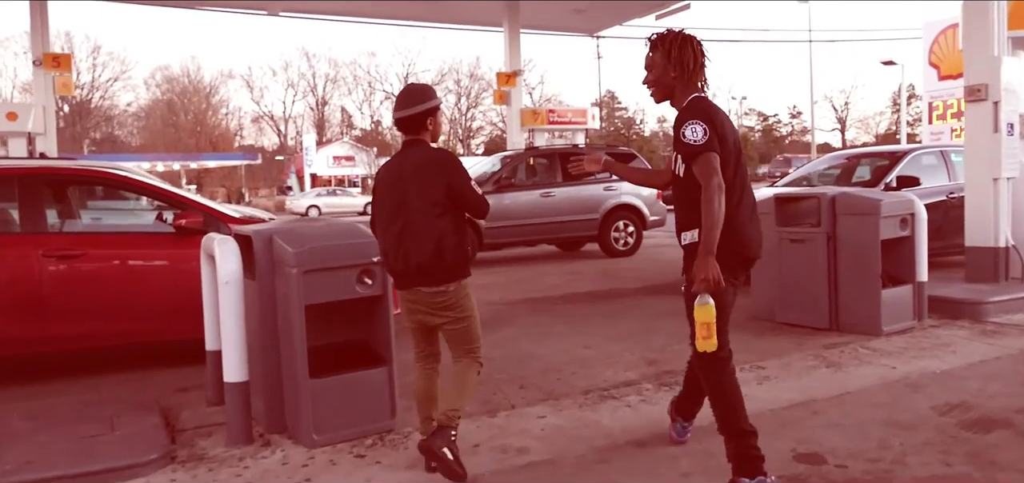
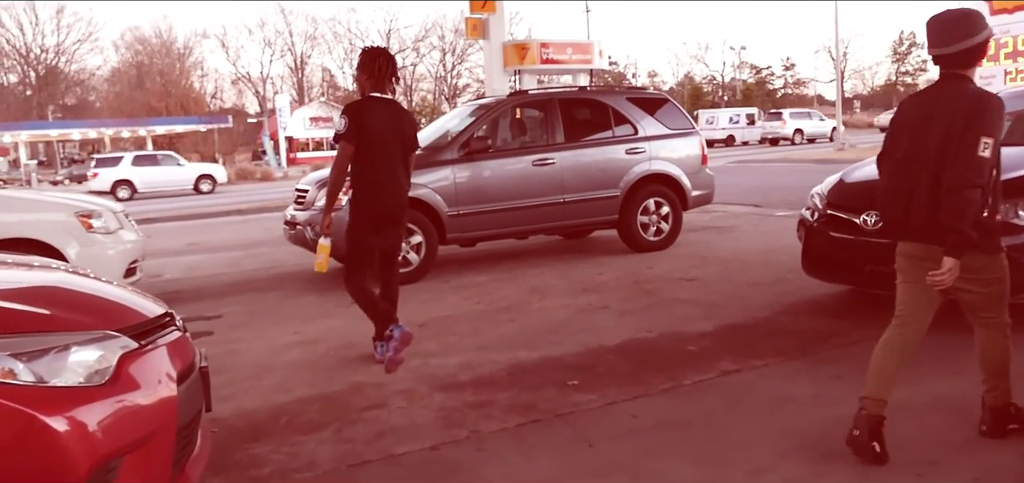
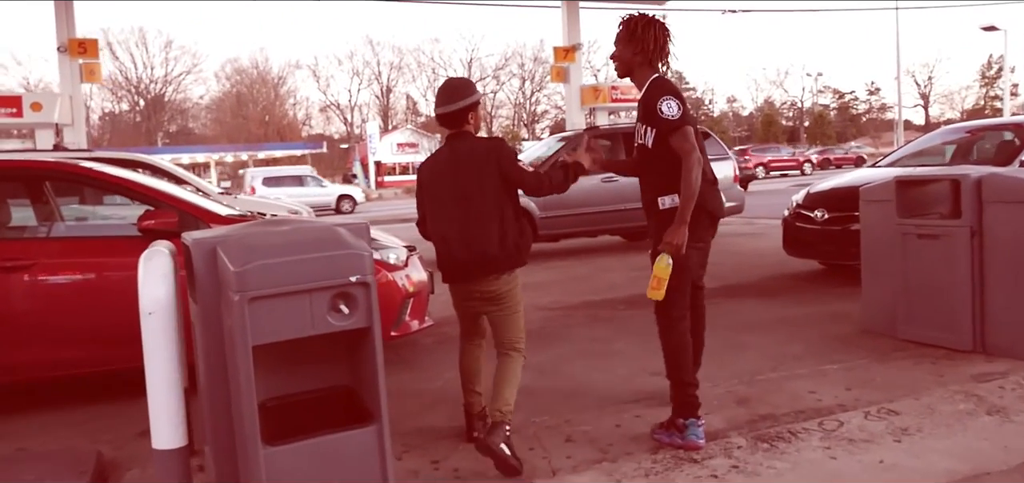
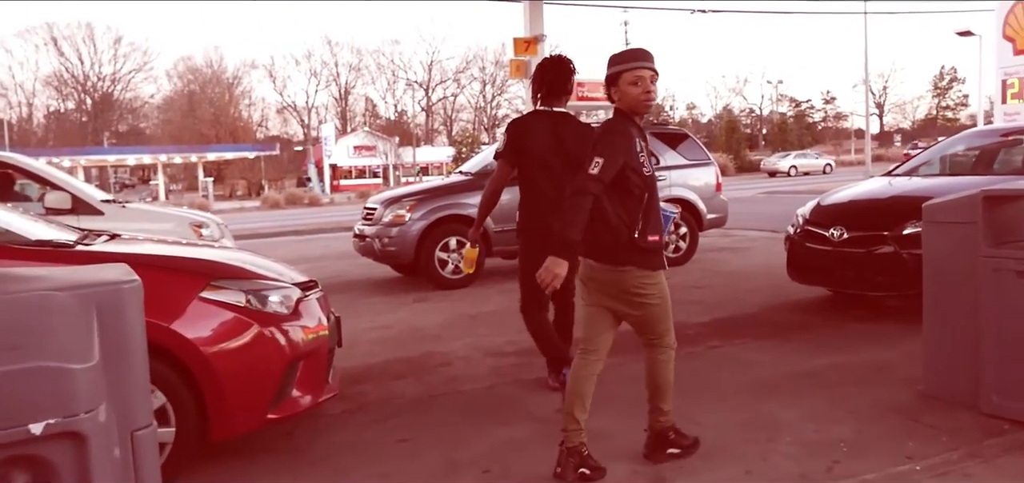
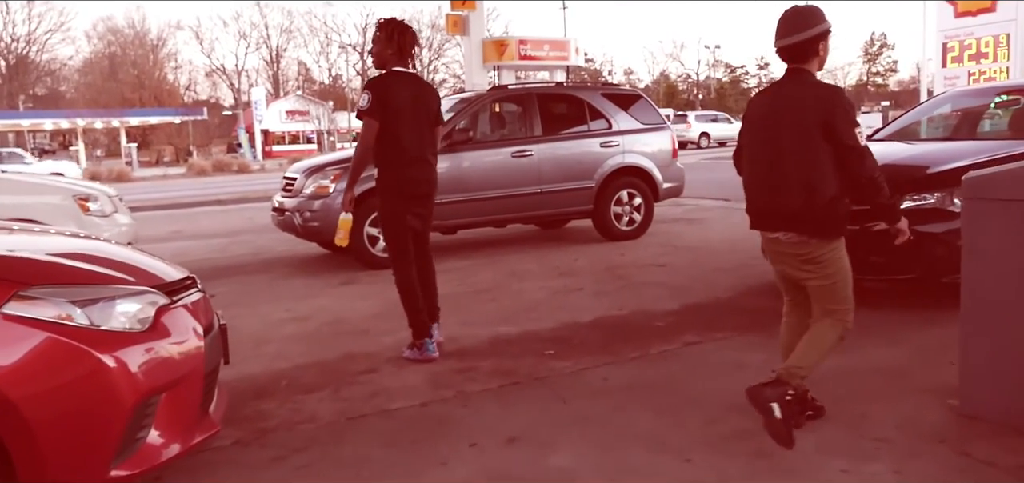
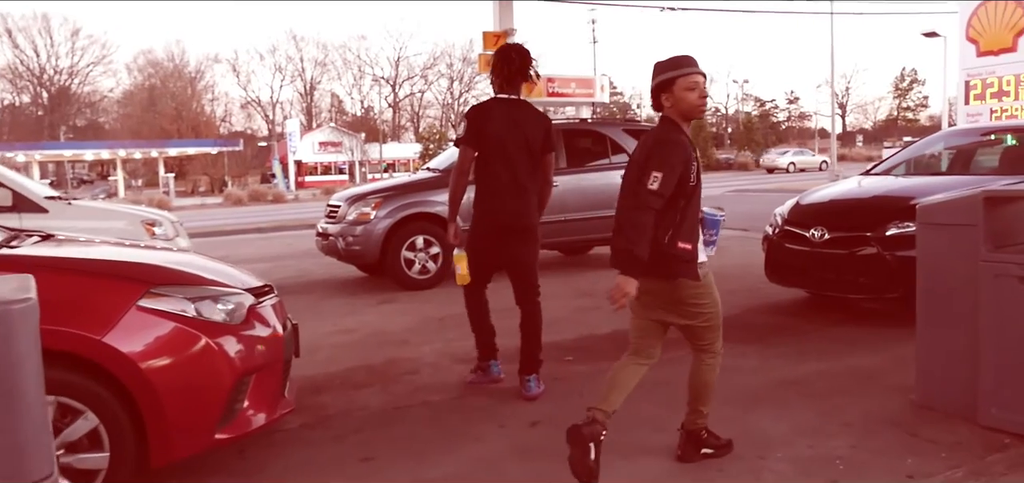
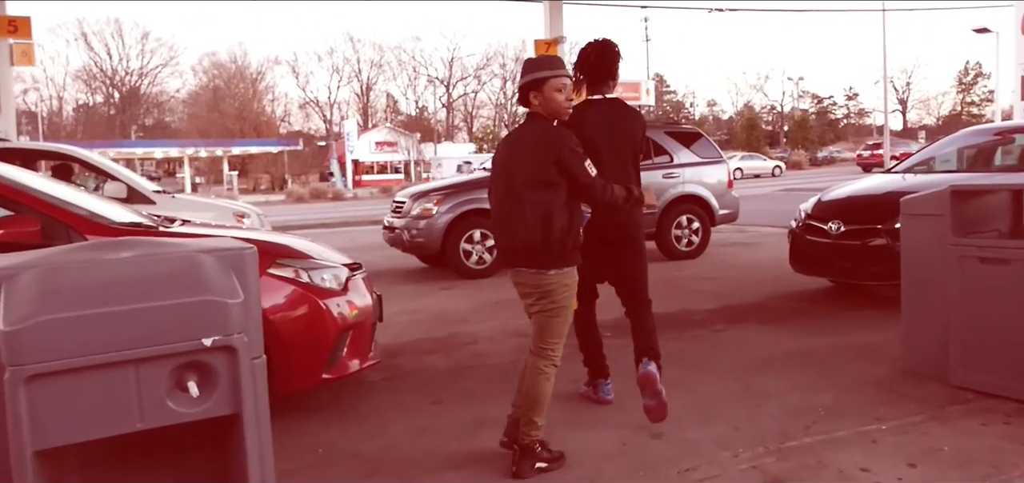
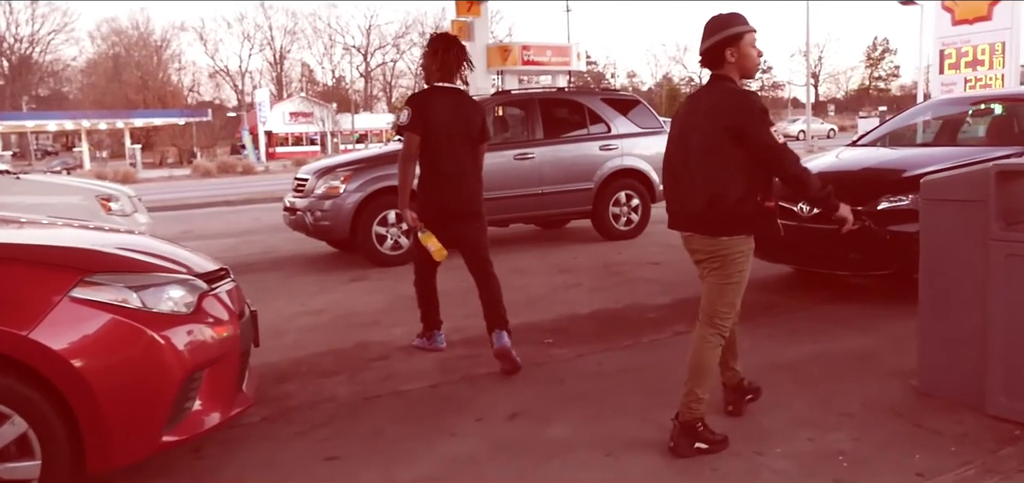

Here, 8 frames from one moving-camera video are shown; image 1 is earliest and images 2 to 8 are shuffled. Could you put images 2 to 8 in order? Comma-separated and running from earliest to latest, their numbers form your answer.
3, 7, 4, 6, 8, 5, 2
